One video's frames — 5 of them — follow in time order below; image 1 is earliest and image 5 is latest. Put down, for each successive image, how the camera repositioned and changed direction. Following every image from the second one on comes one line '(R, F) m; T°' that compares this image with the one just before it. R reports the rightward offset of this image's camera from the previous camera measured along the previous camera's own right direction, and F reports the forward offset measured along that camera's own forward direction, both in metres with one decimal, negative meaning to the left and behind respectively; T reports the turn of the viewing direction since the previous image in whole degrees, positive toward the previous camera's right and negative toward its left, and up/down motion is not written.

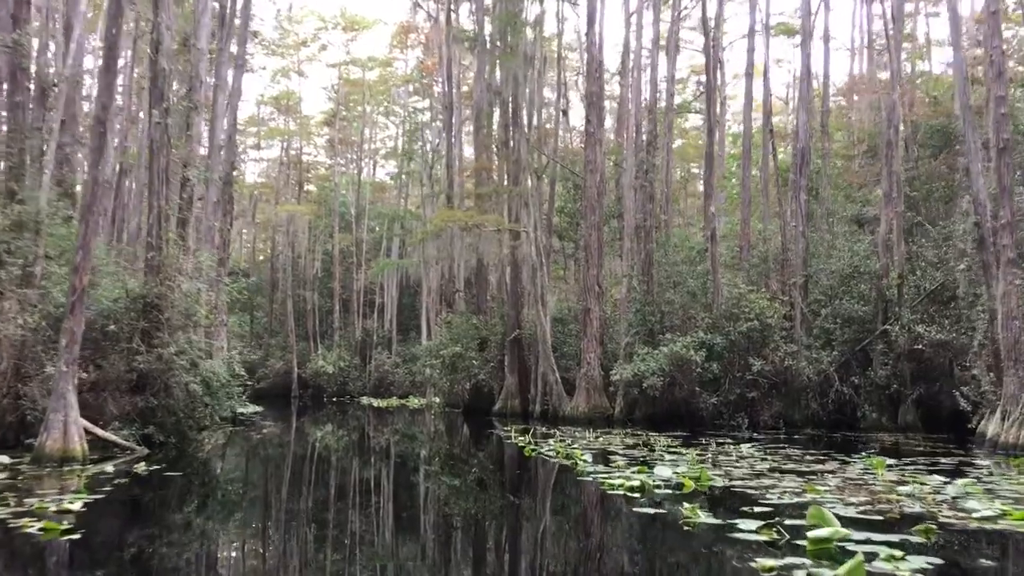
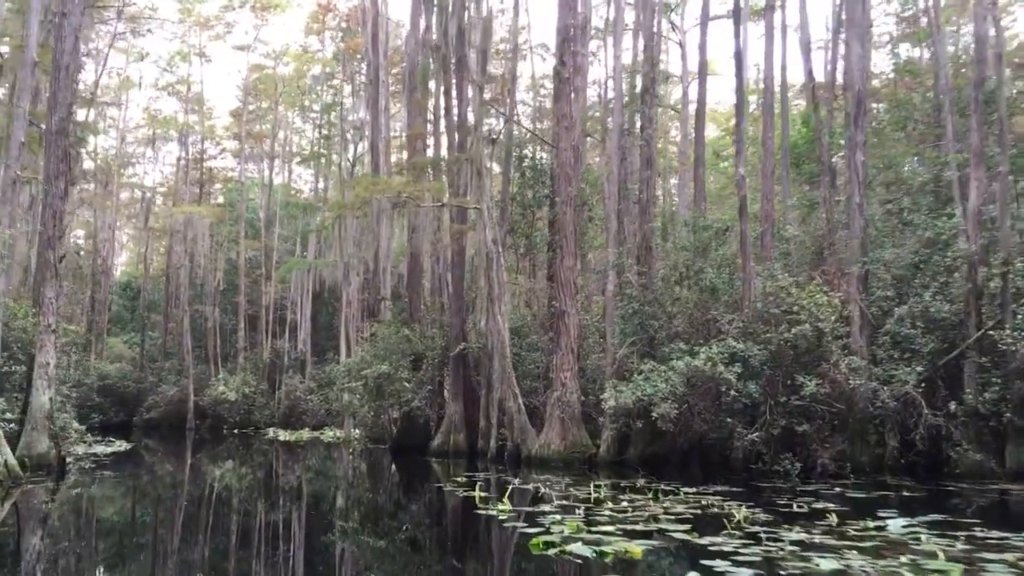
(-0.3, +4.4) m; +5°
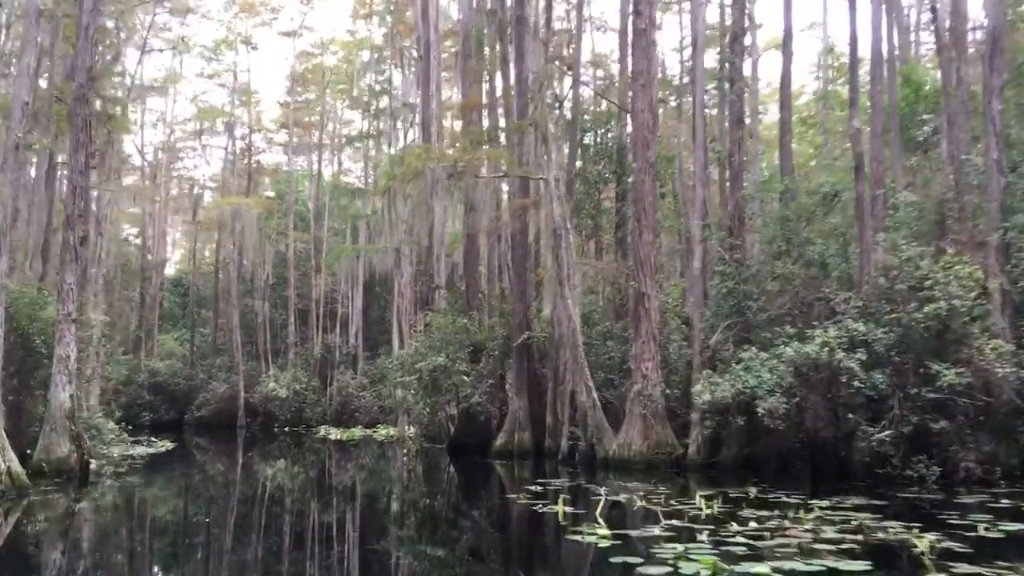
(-0.3, +1.5) m; -3°
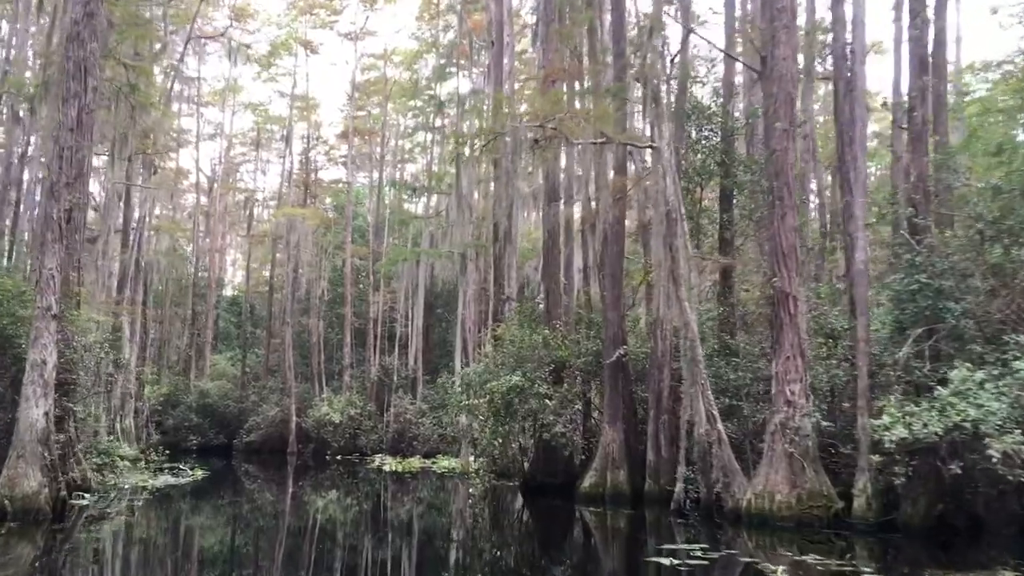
(-0.4, +2.5) m; -4°
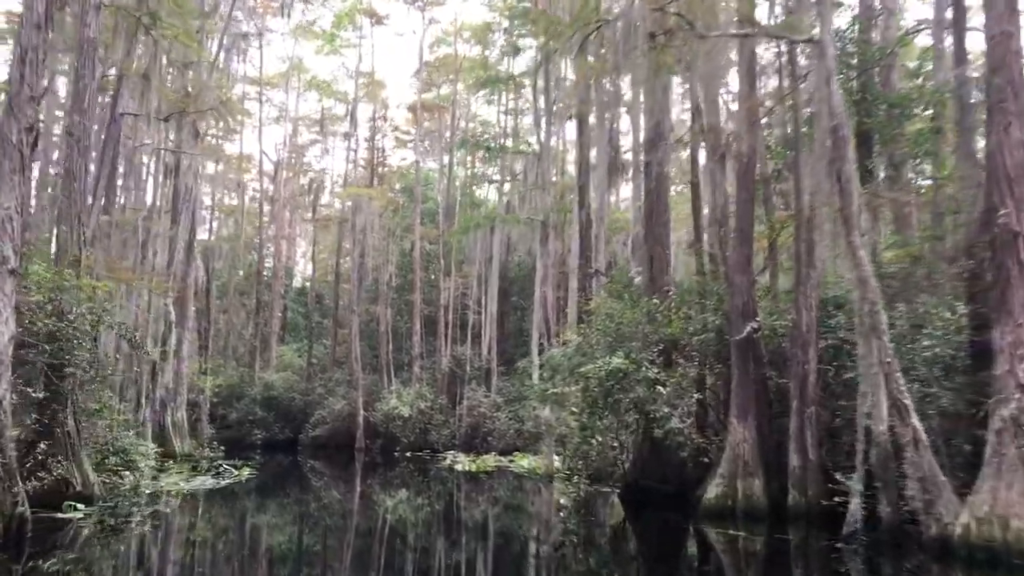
(-0.3, +2.3) m; -4°
